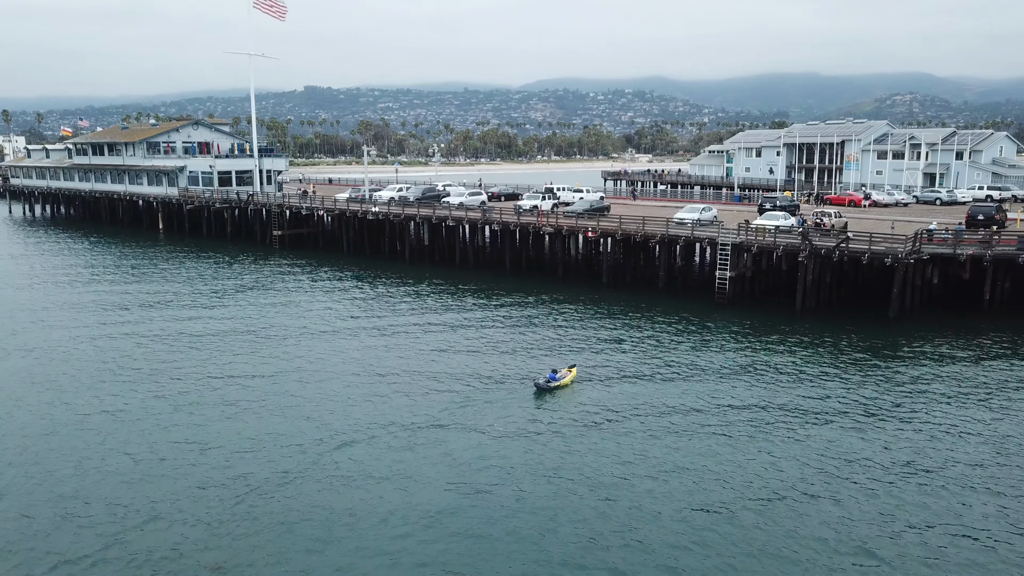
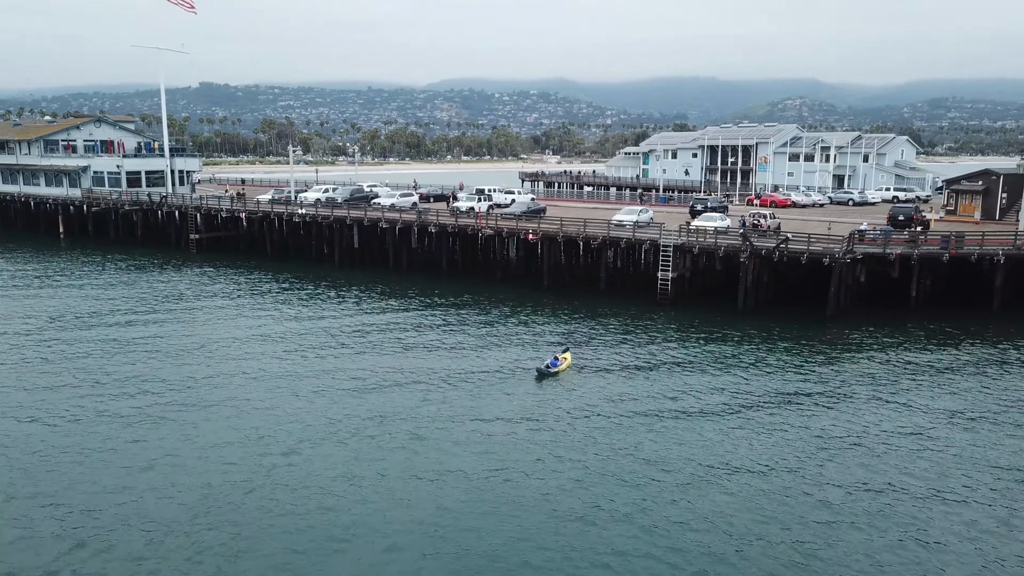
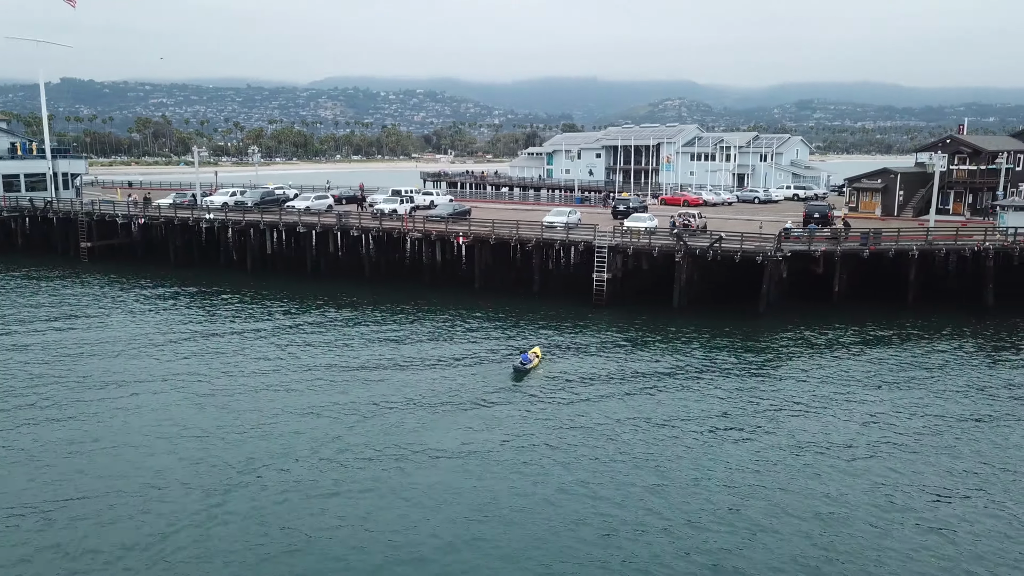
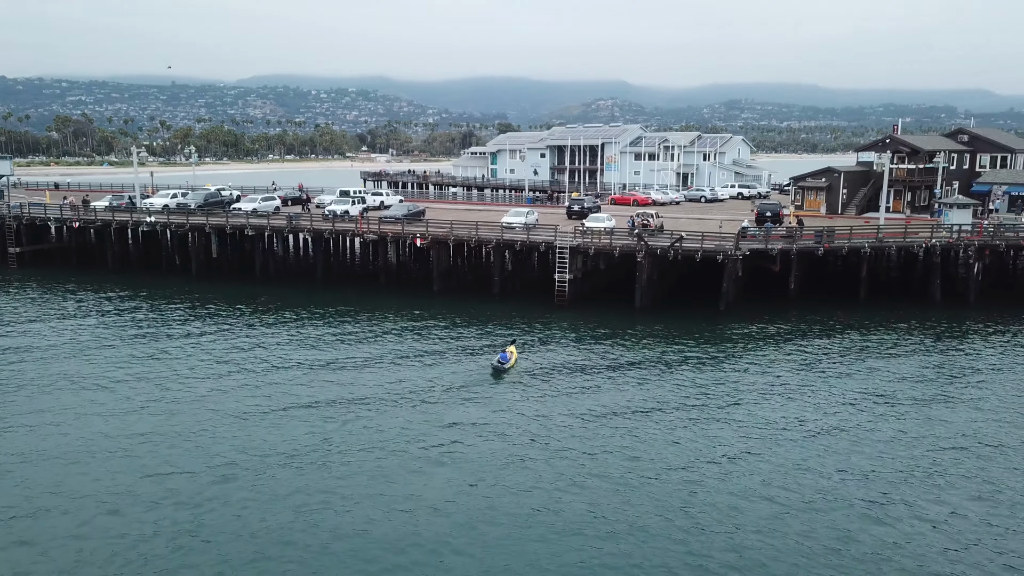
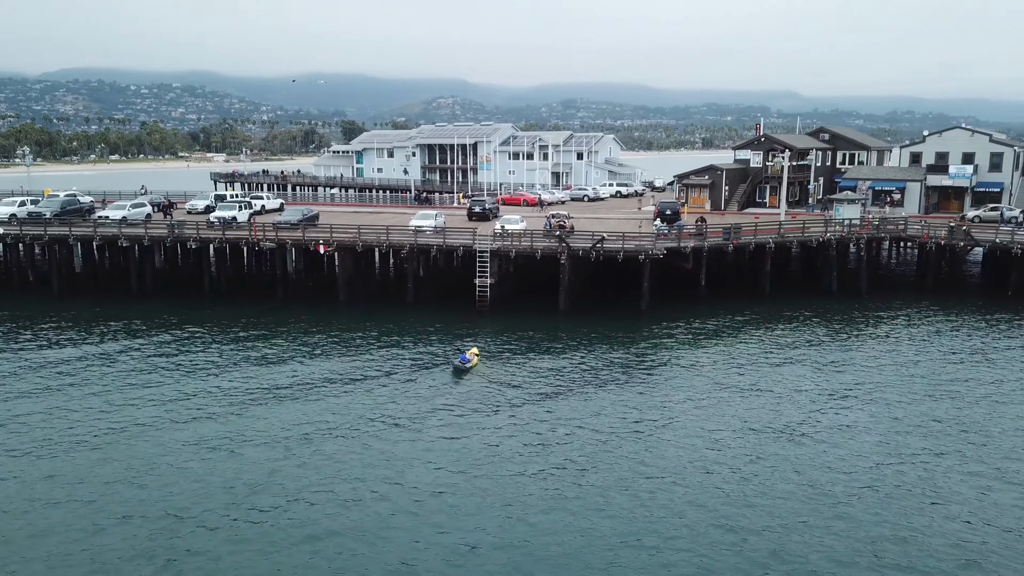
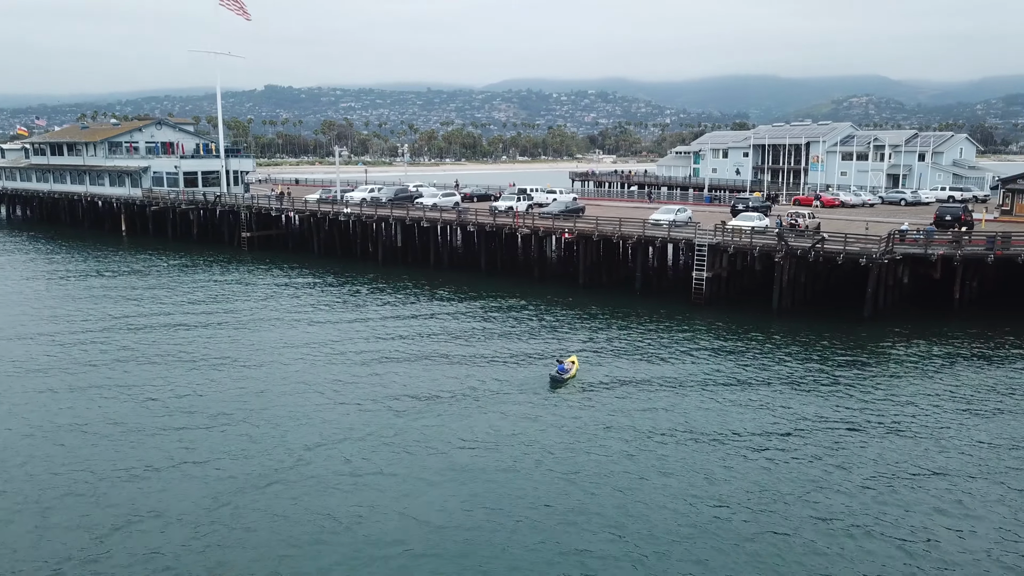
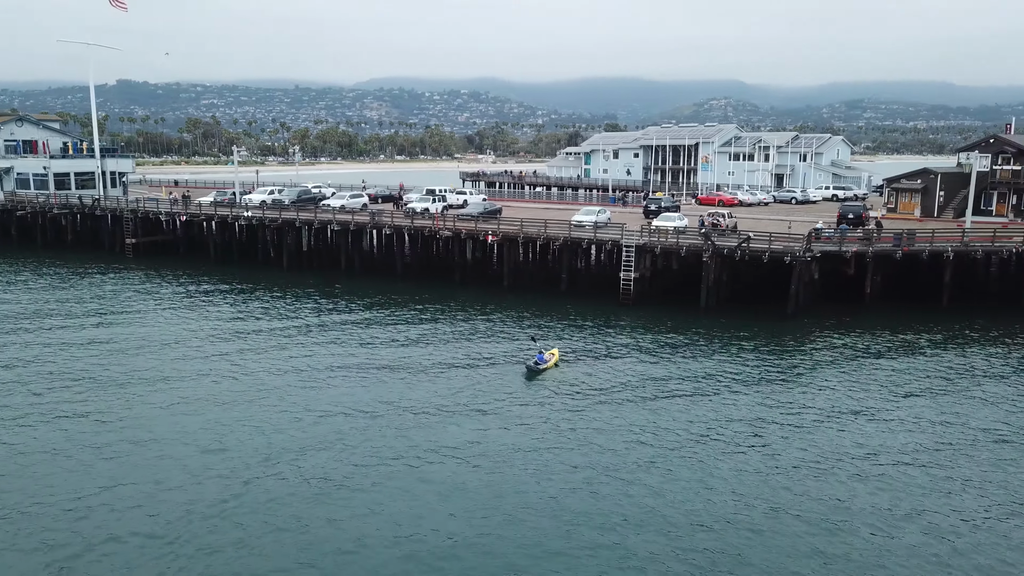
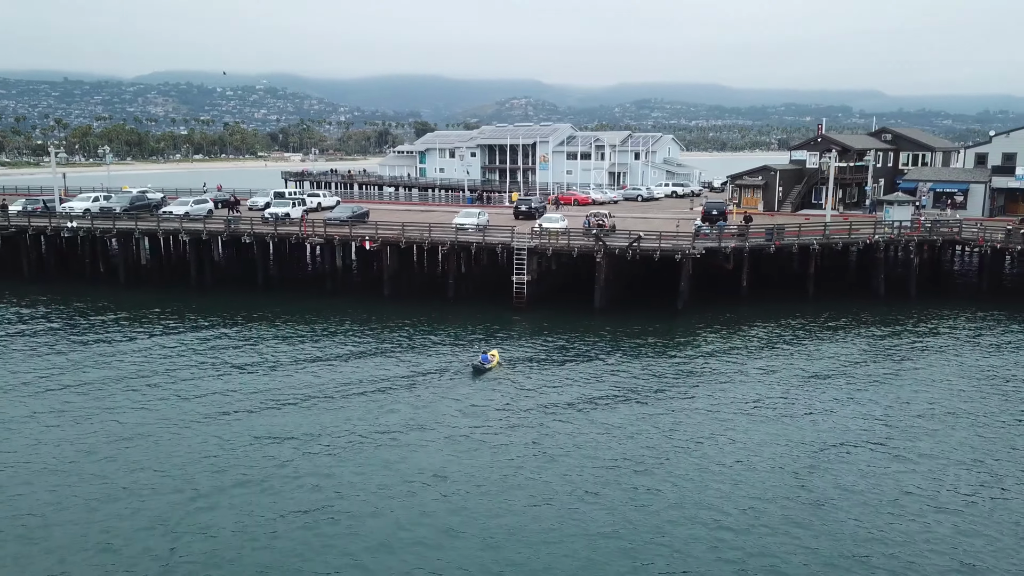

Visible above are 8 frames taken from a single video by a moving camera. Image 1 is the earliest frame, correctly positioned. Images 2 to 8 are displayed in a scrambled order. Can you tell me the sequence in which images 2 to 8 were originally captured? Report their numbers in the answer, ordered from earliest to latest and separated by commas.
6, 2, 7, 3, 4, 8, 5
